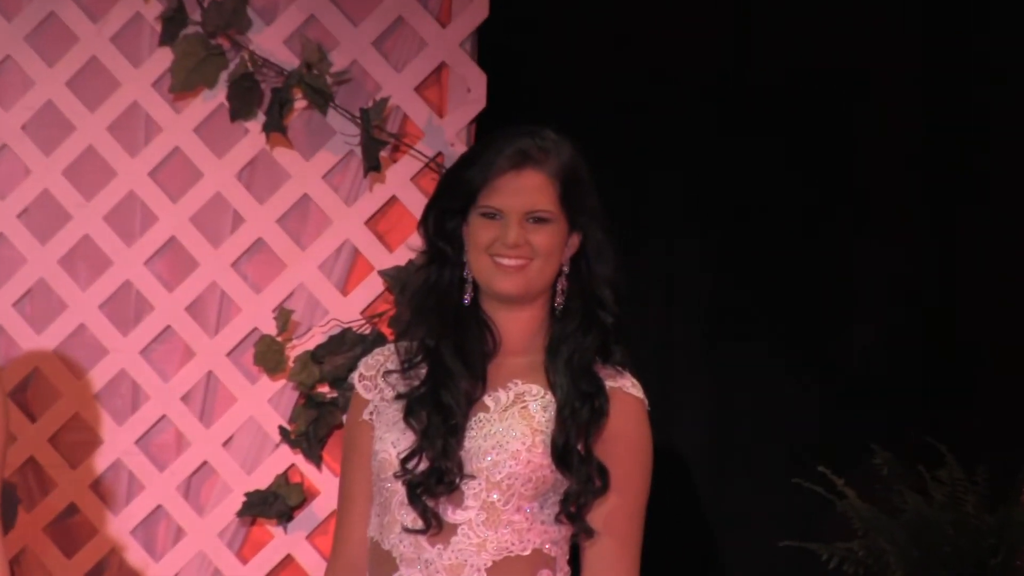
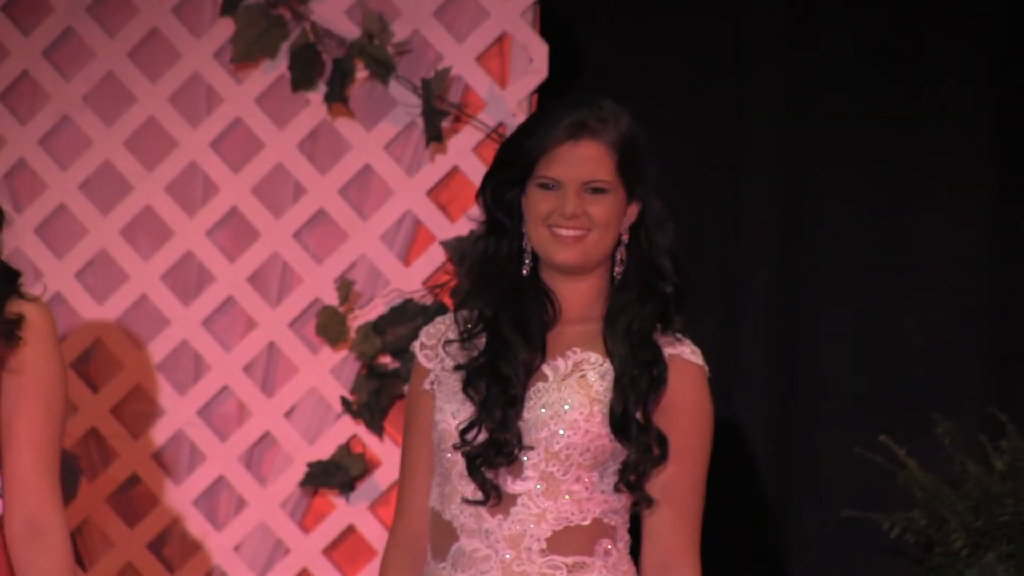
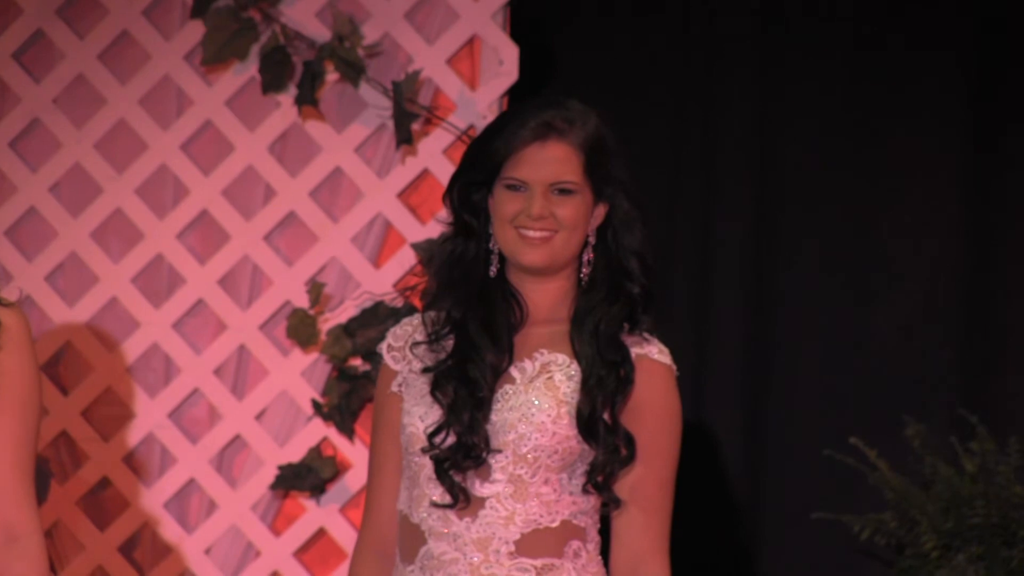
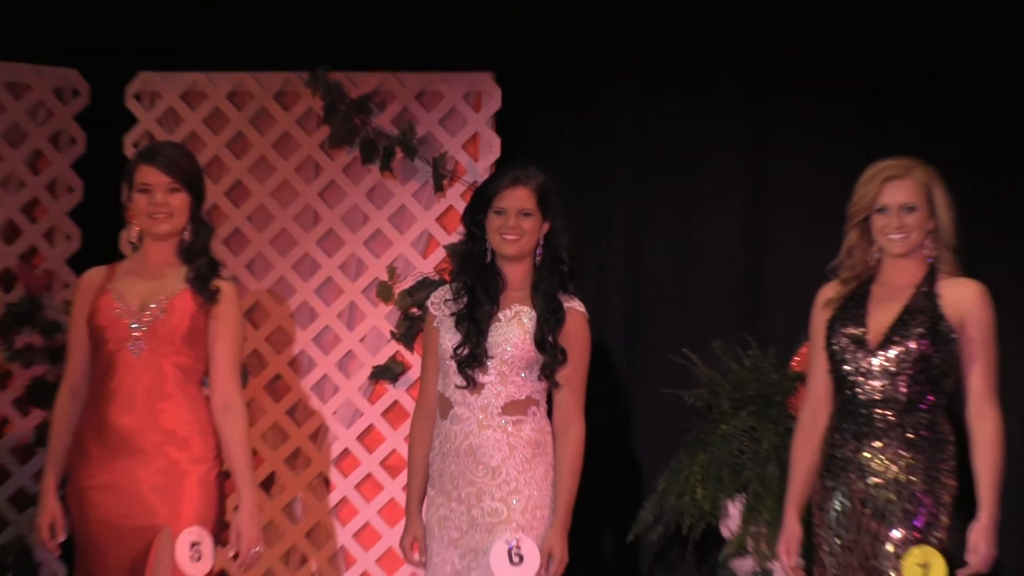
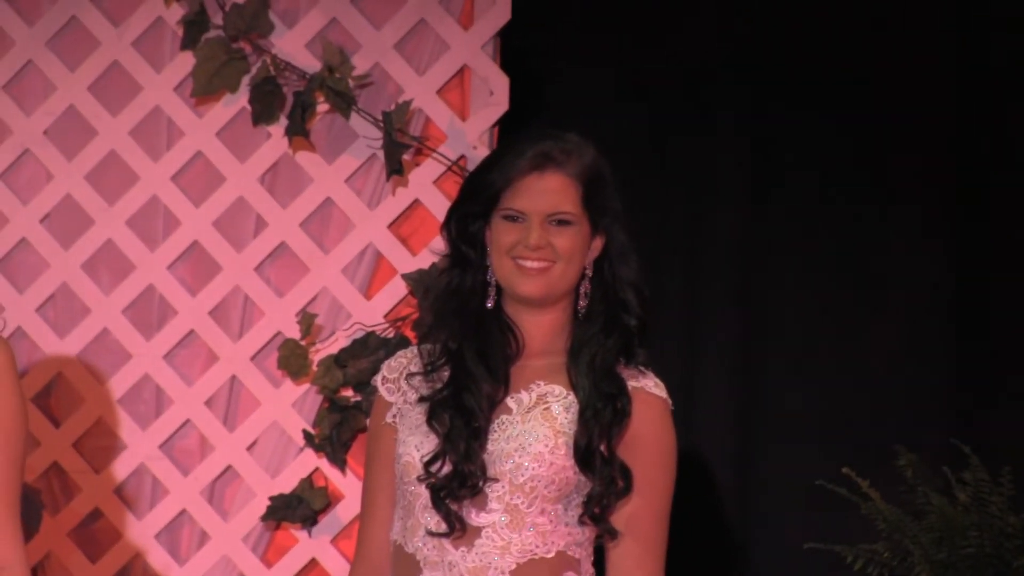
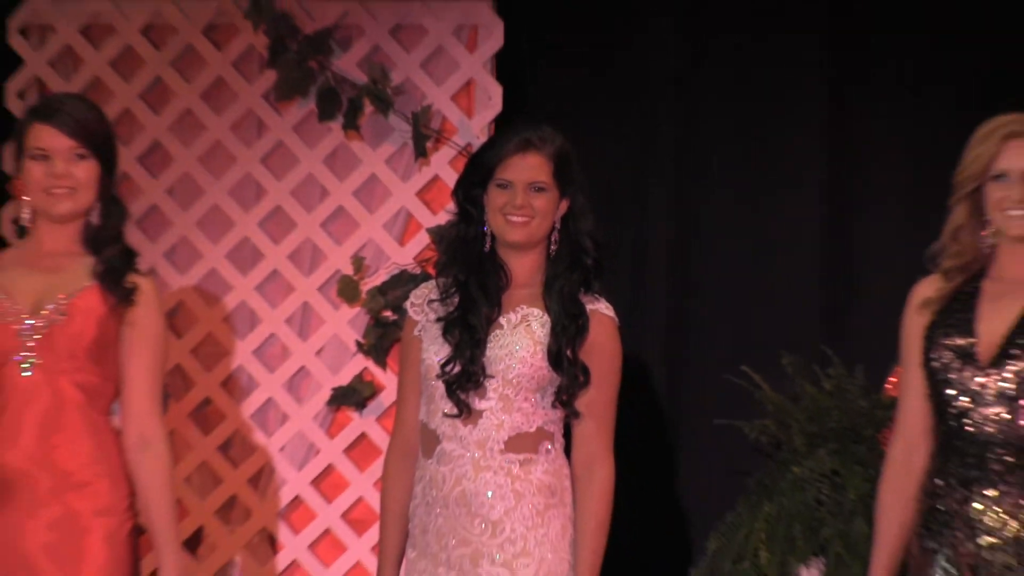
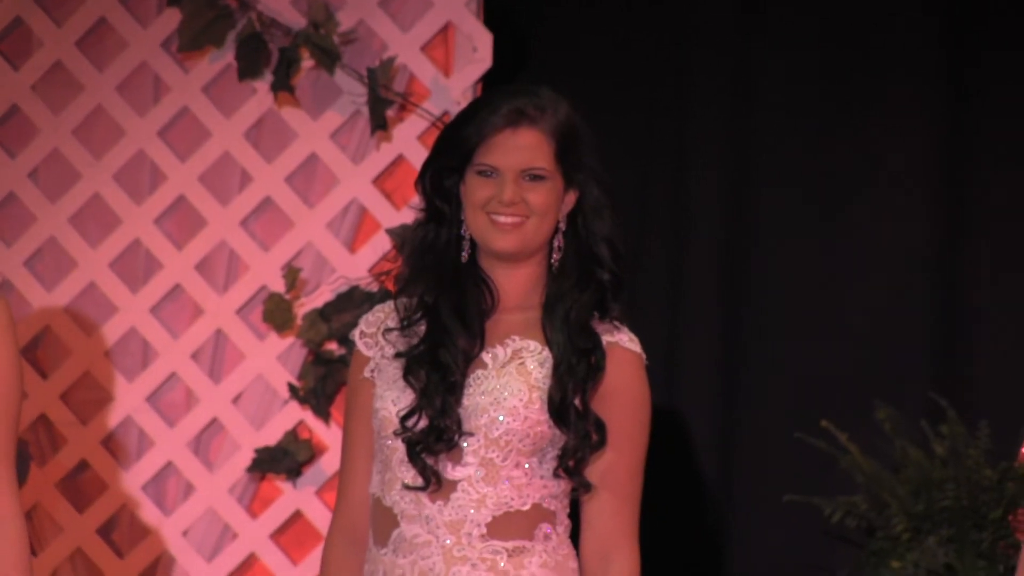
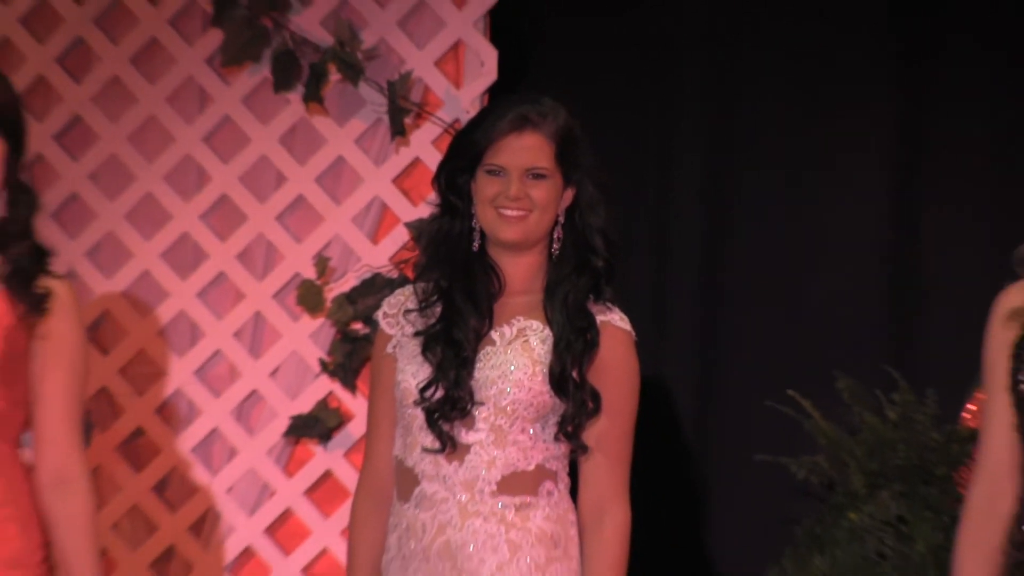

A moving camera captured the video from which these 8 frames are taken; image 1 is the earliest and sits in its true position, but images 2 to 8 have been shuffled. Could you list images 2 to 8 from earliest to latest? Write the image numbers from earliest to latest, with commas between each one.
5, 2, 3, 7, 8, 6, 4
